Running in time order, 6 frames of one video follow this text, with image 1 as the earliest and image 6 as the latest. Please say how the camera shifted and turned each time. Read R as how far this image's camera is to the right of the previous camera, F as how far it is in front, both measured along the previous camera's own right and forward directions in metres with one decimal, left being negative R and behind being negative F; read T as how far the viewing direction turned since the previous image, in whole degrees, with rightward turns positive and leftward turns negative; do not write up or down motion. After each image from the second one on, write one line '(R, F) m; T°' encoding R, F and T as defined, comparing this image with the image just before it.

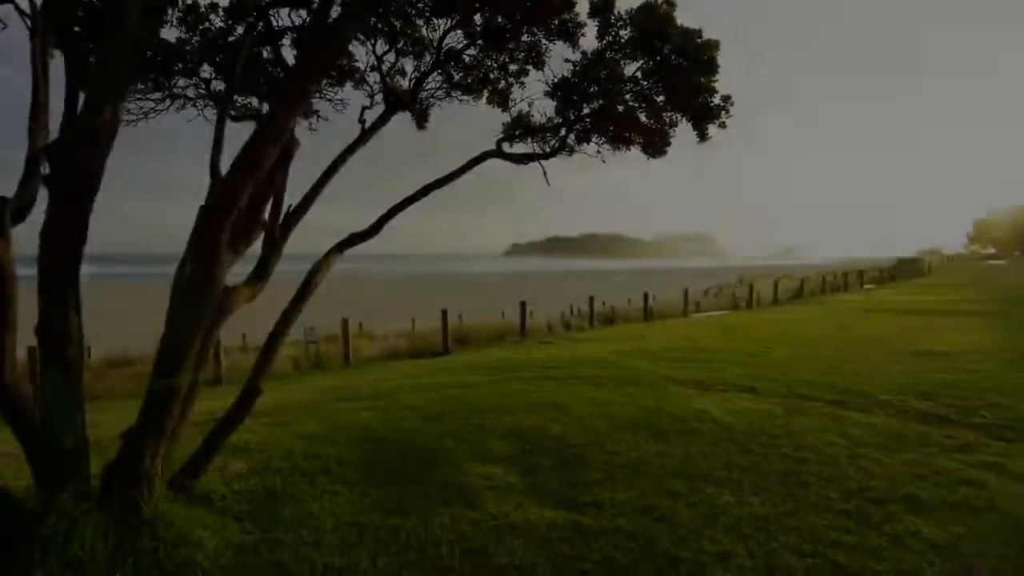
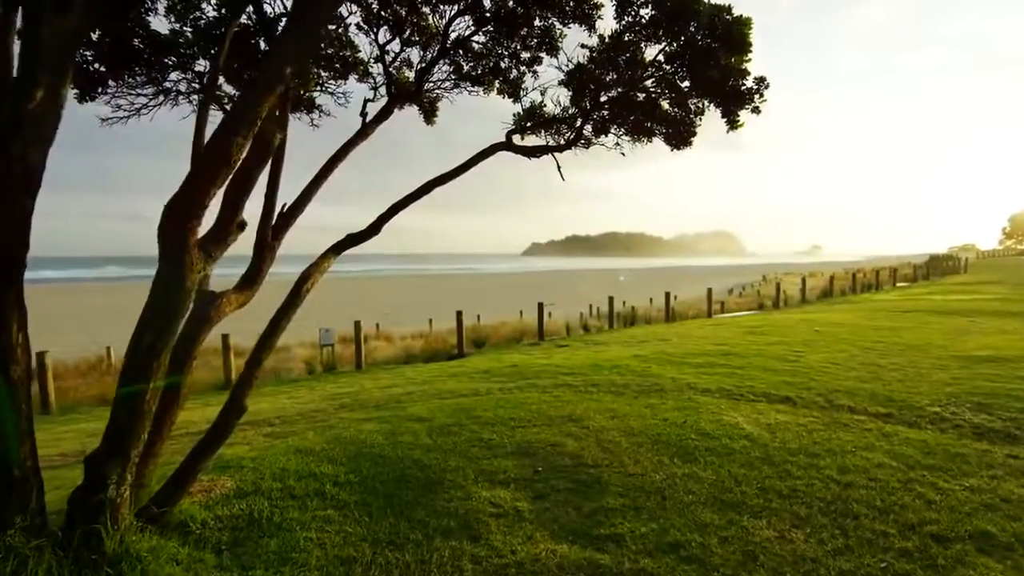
(+0.1, +0.6) m; -2°
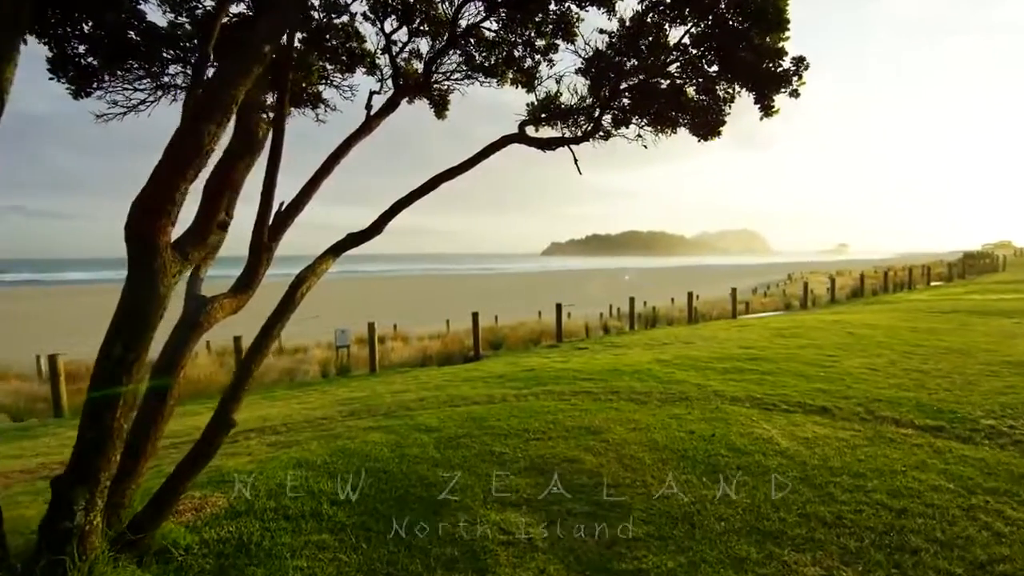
(+0.1, +0.5) m; -2°
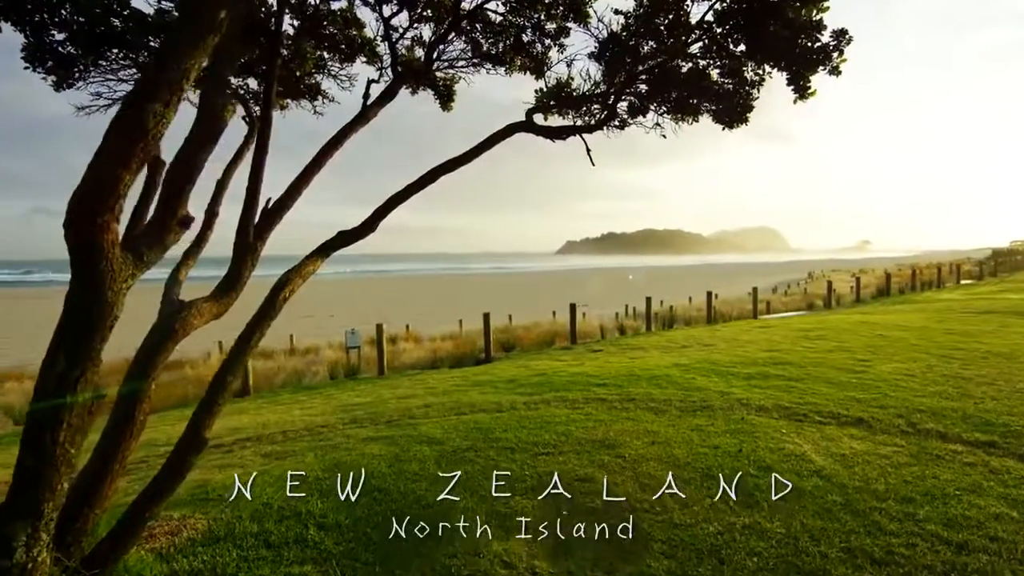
(+0.1, +0.5) m; -2°
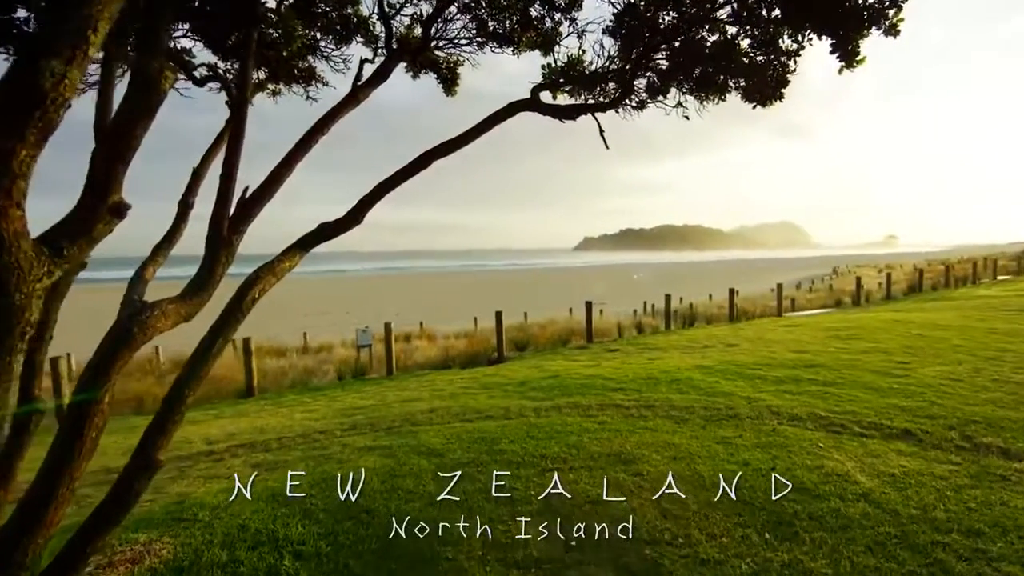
(+0.1, +0.6) m; -2°
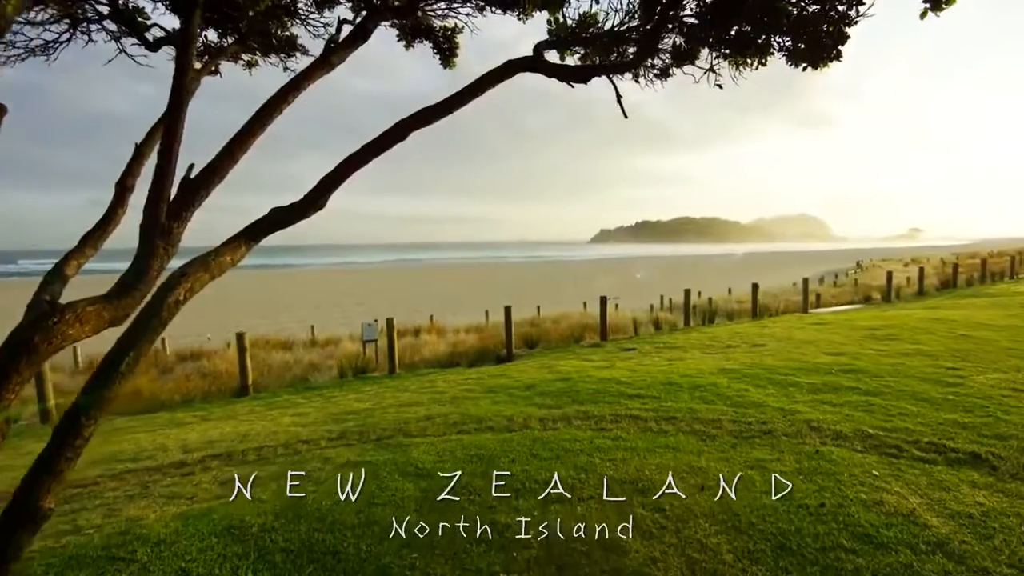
(+0.2, +0.9) m; -2°
